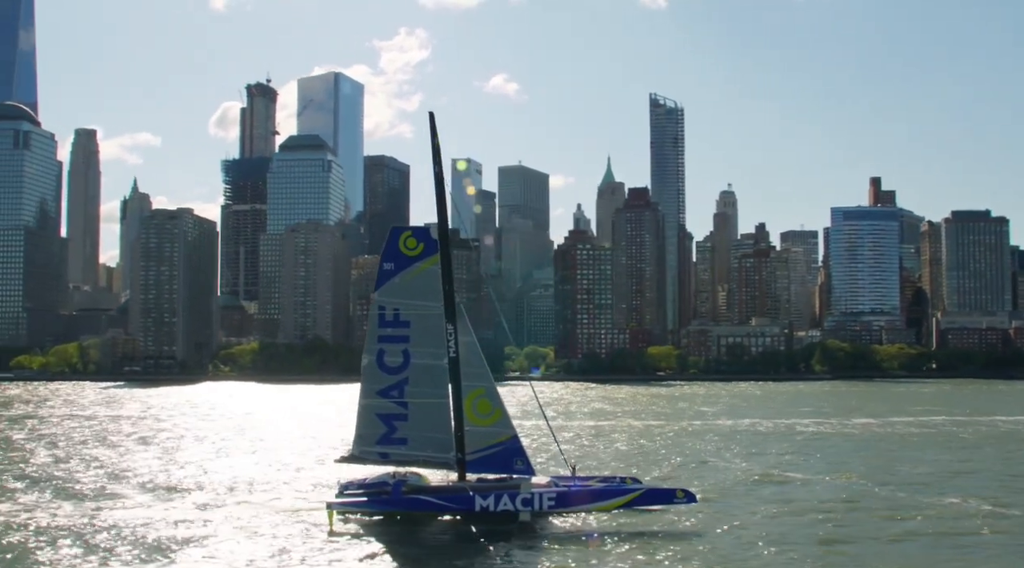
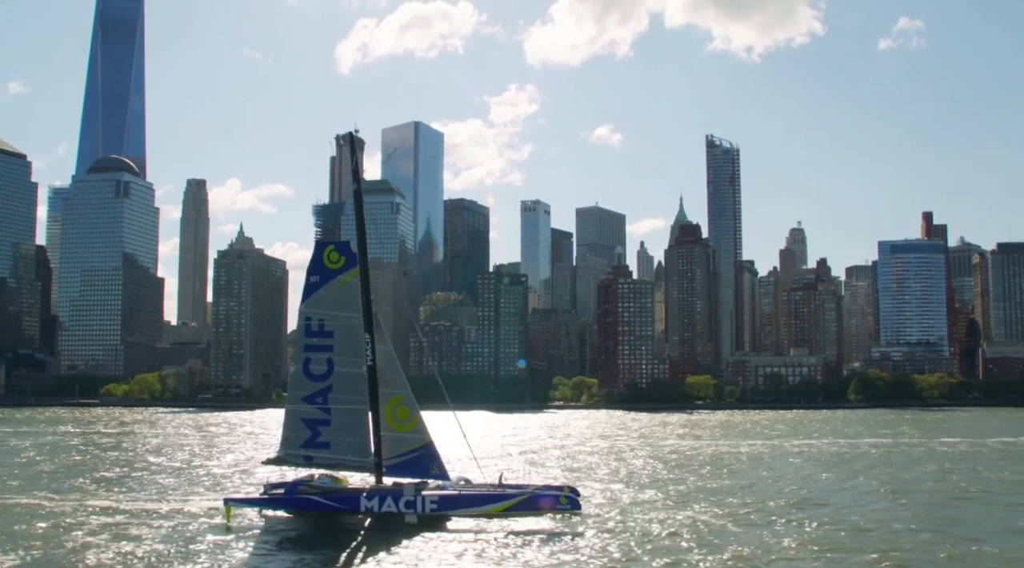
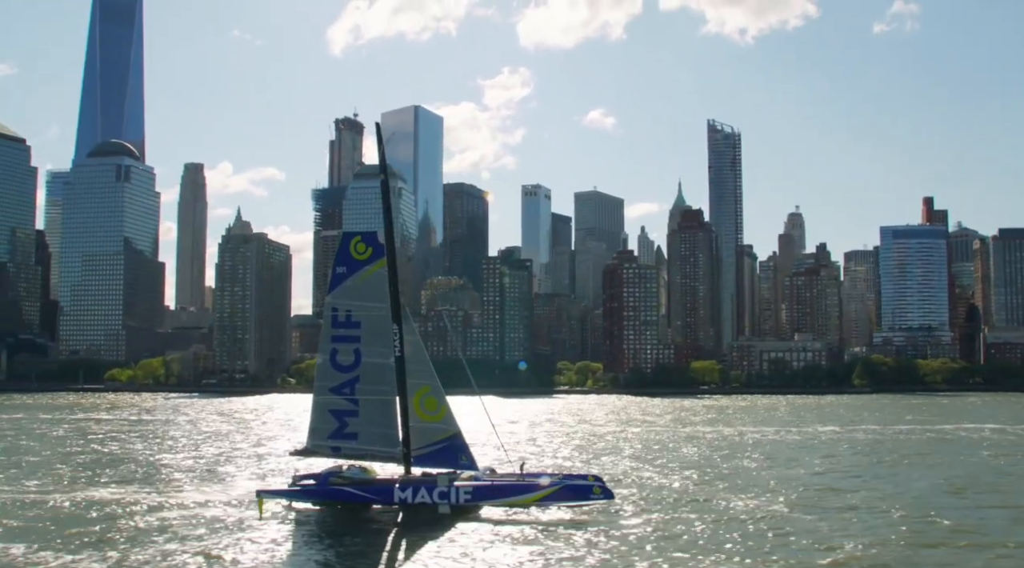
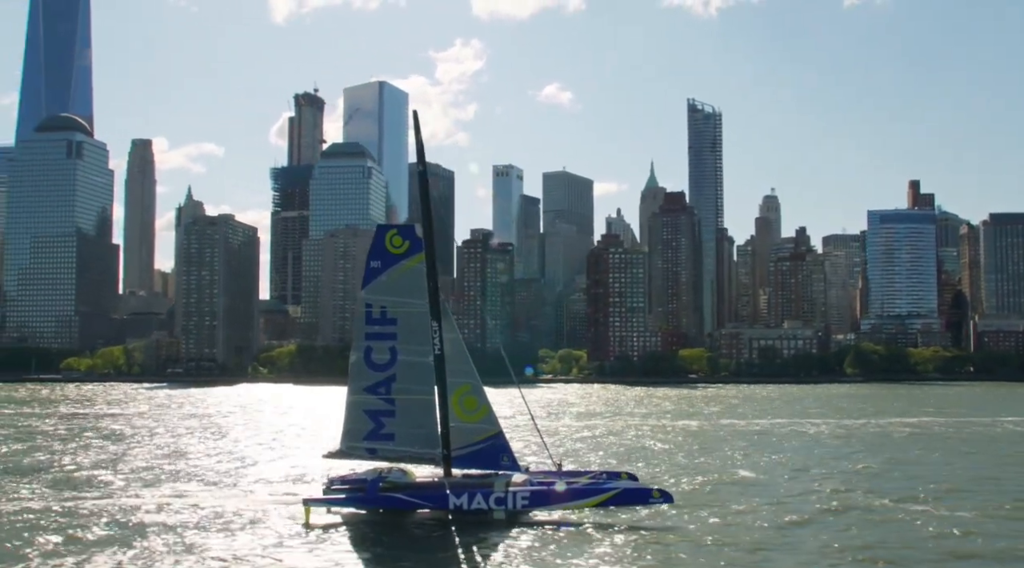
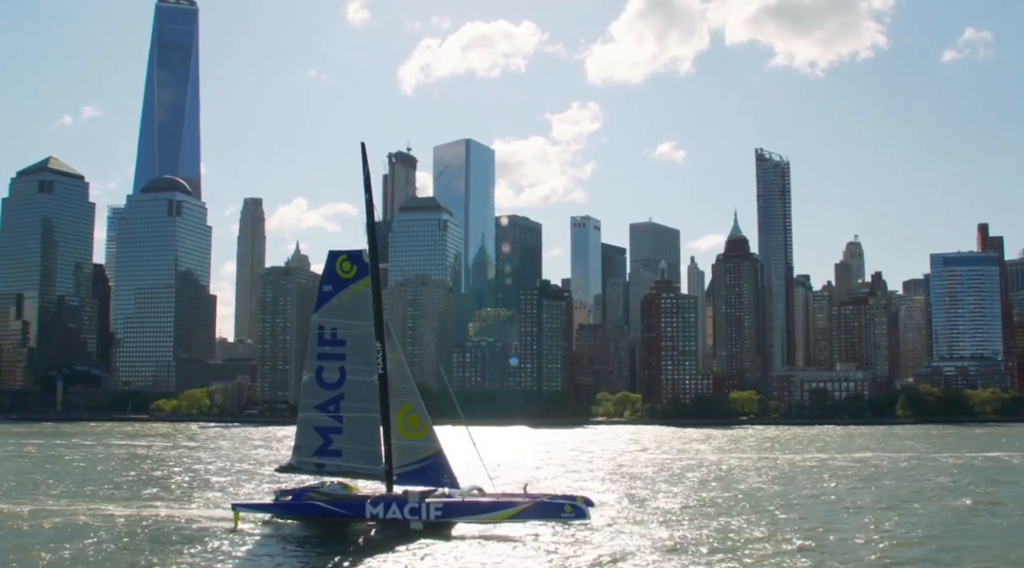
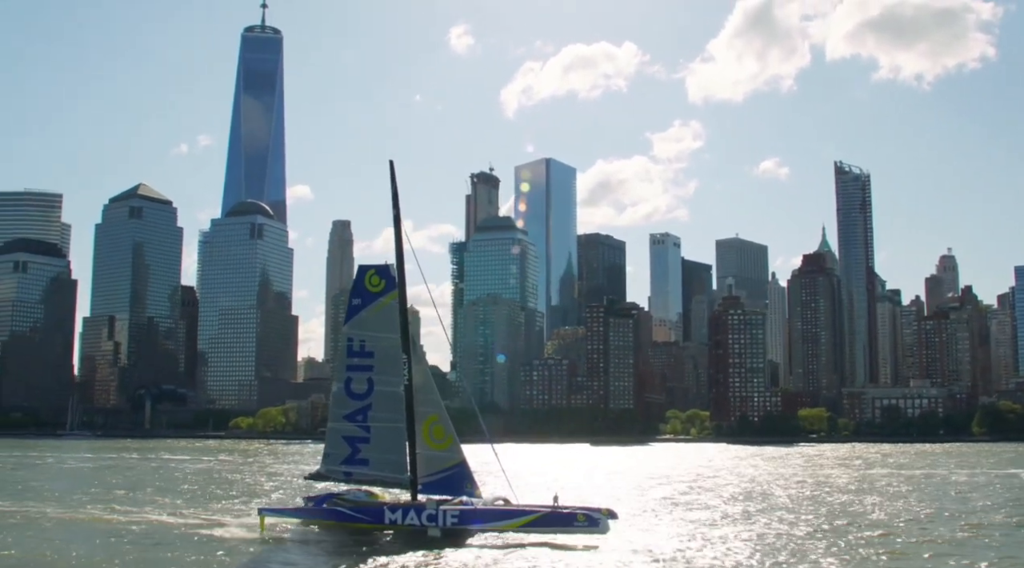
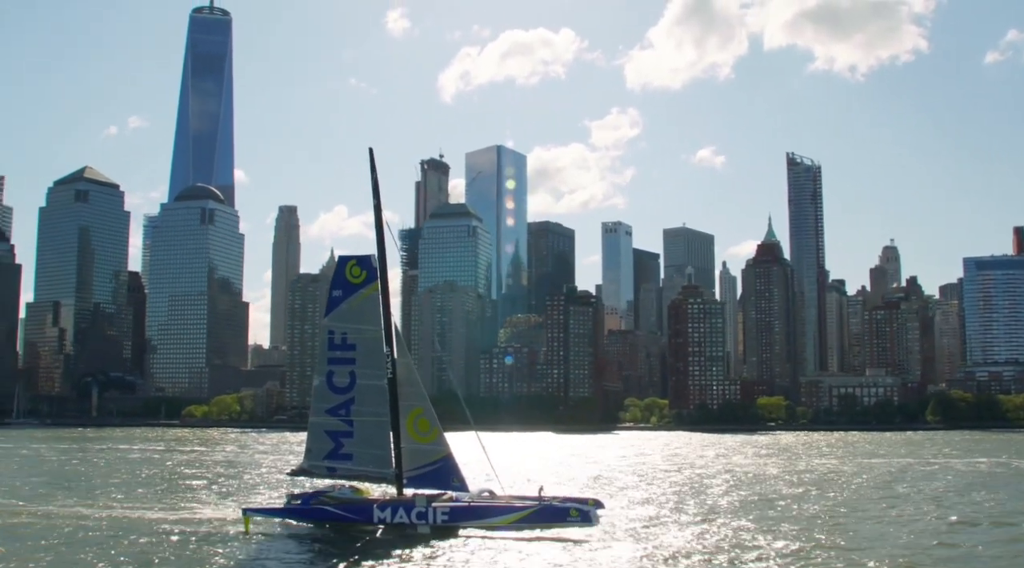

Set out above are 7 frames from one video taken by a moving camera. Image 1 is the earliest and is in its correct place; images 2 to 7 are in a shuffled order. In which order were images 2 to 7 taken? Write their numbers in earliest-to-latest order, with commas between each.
4, 3, 2, 5, 7, 6
